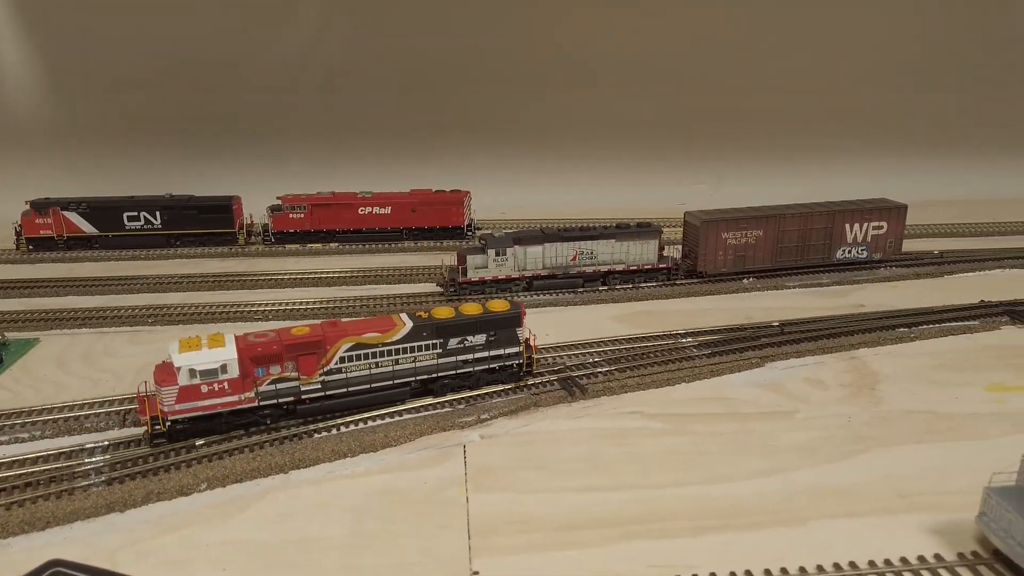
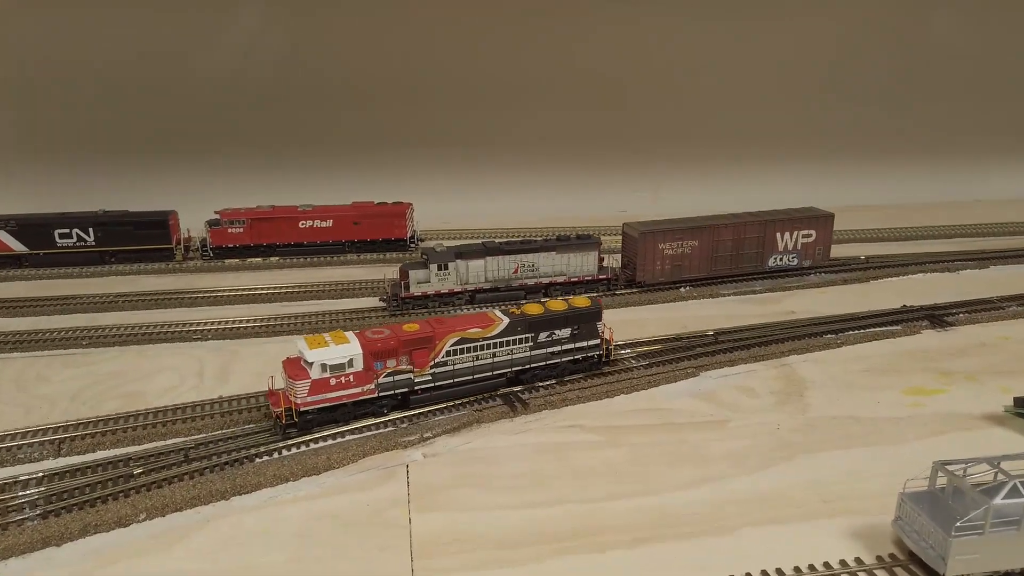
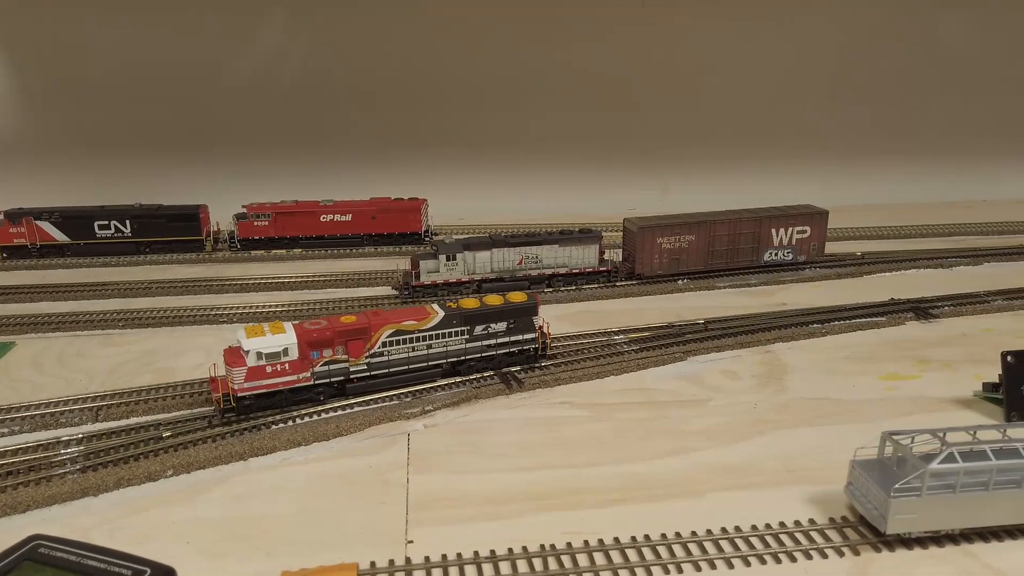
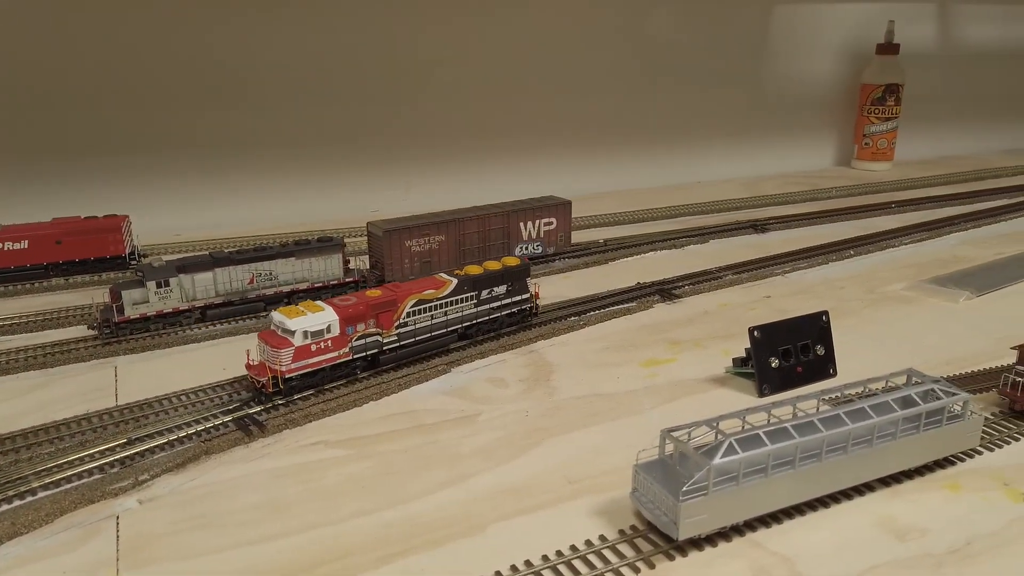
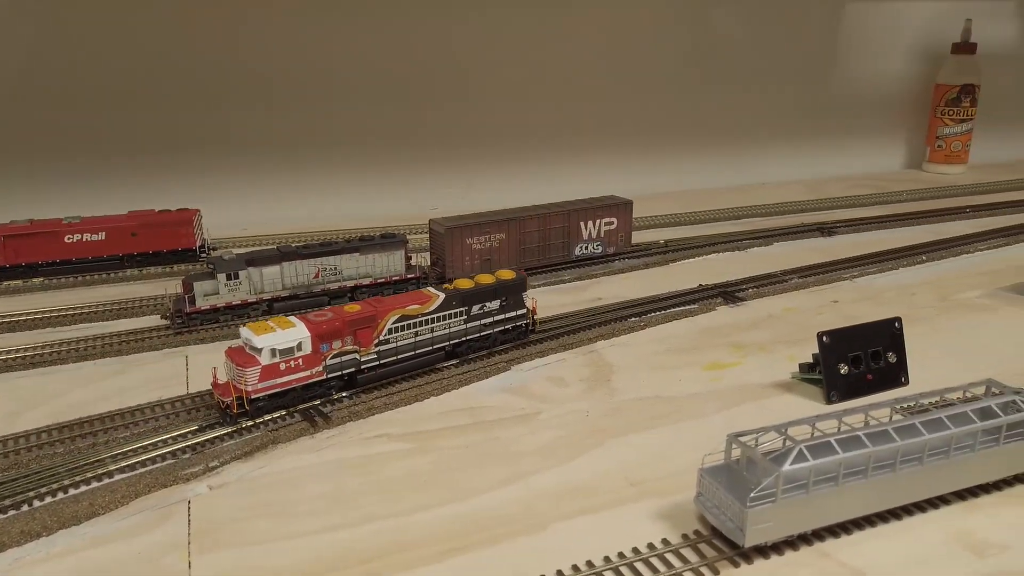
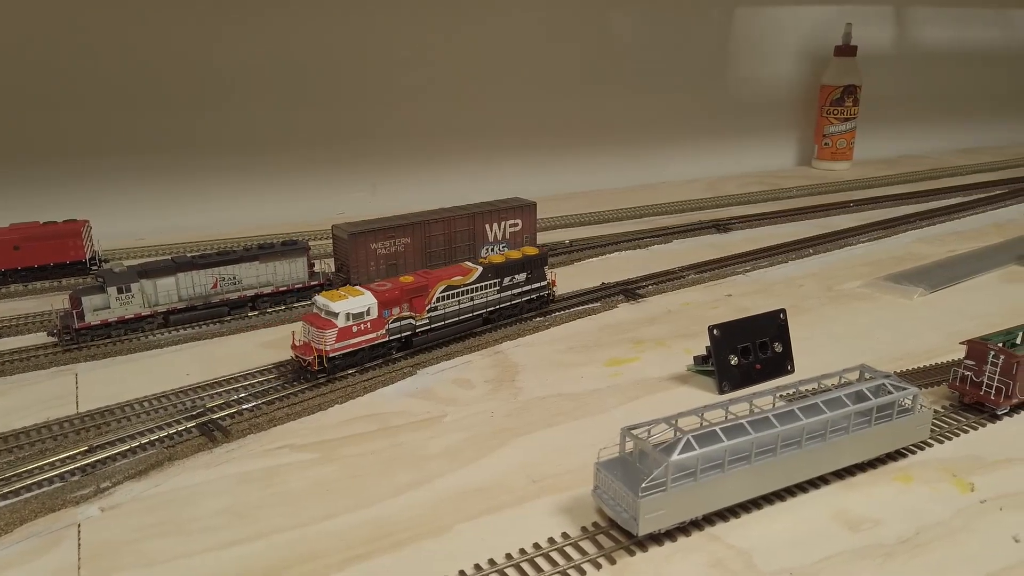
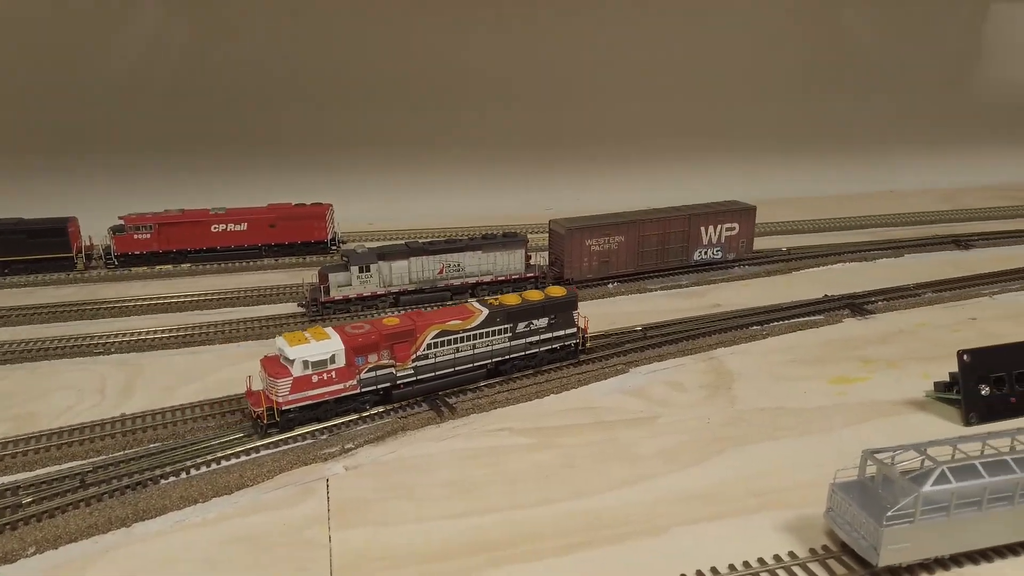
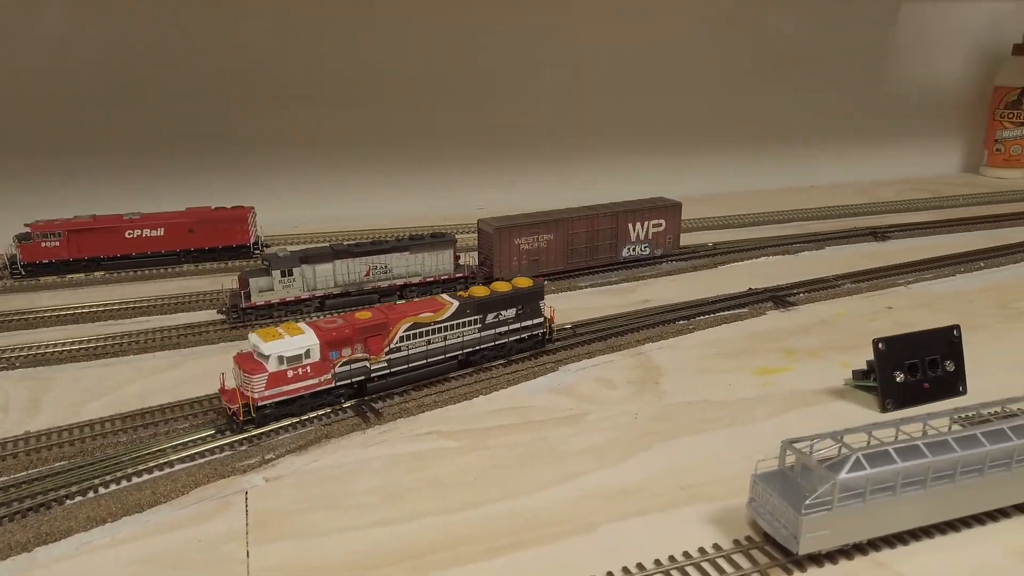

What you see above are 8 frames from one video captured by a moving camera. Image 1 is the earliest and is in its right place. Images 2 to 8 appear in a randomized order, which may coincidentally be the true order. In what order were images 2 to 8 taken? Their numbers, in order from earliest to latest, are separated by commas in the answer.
3, 2, 7, 8, 5, 4, 6
